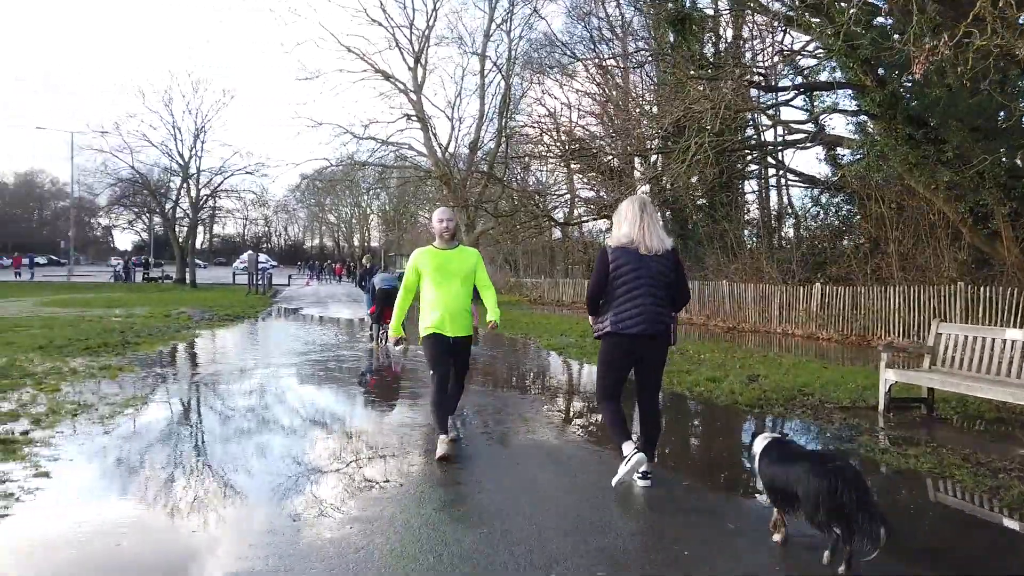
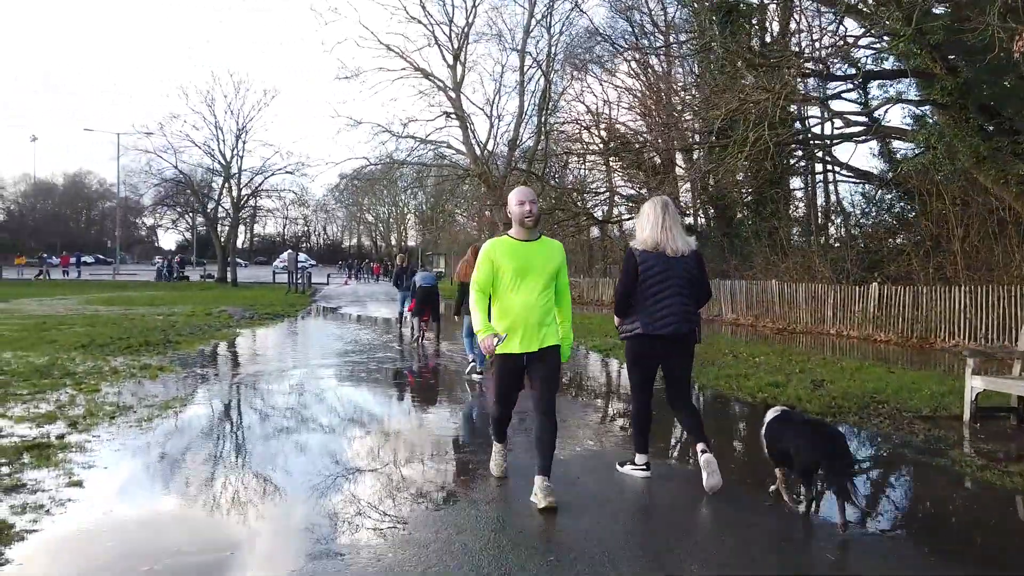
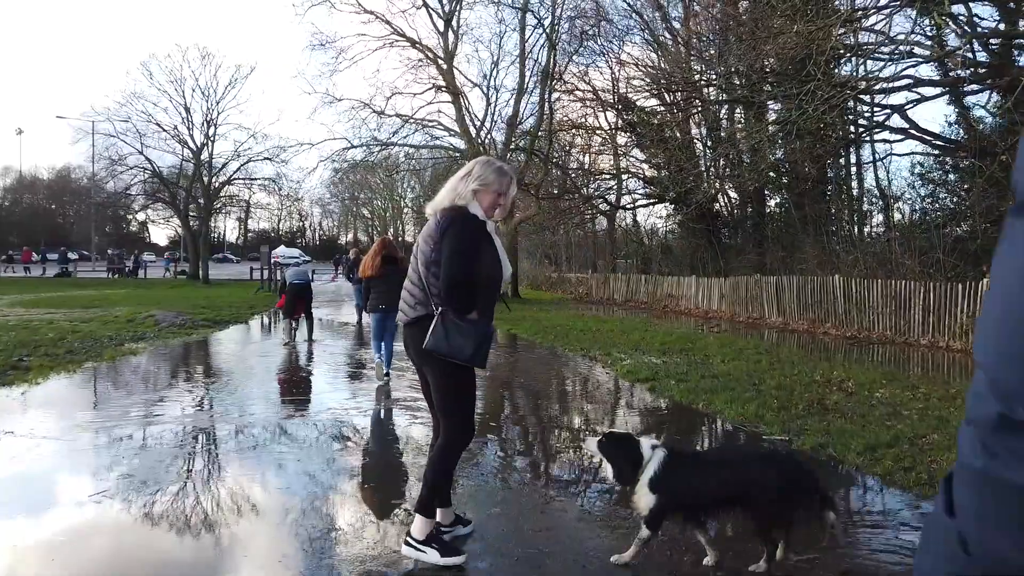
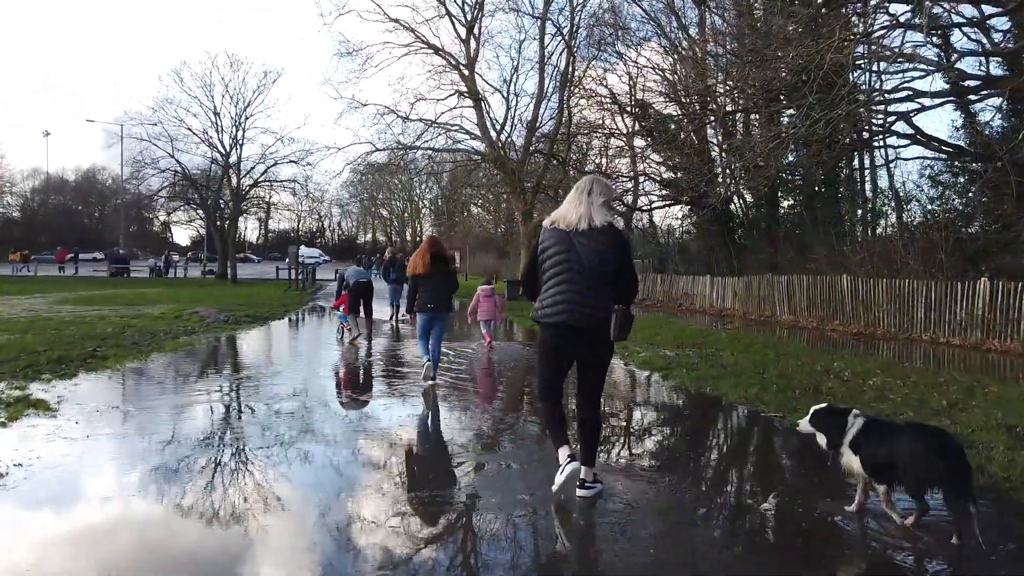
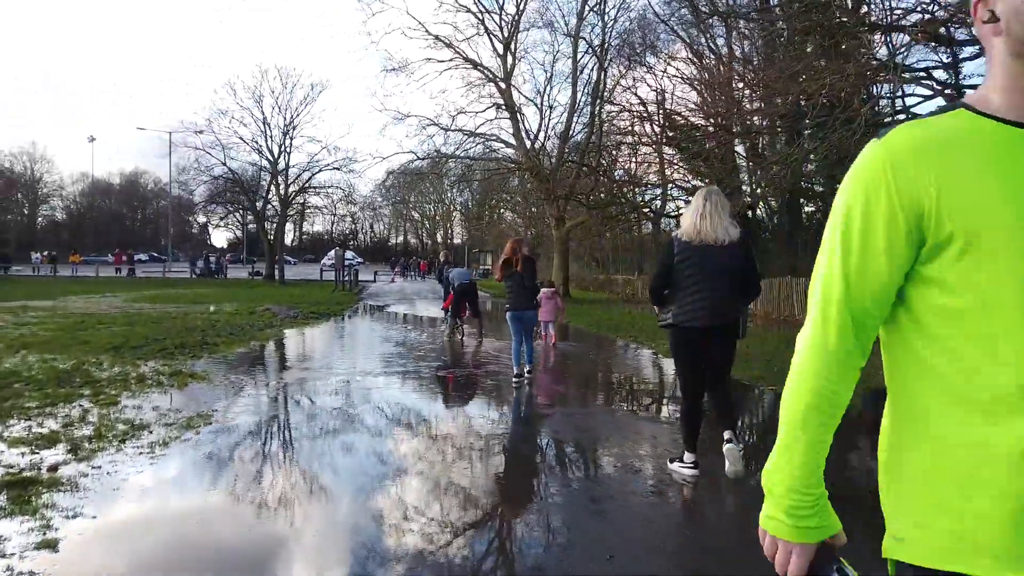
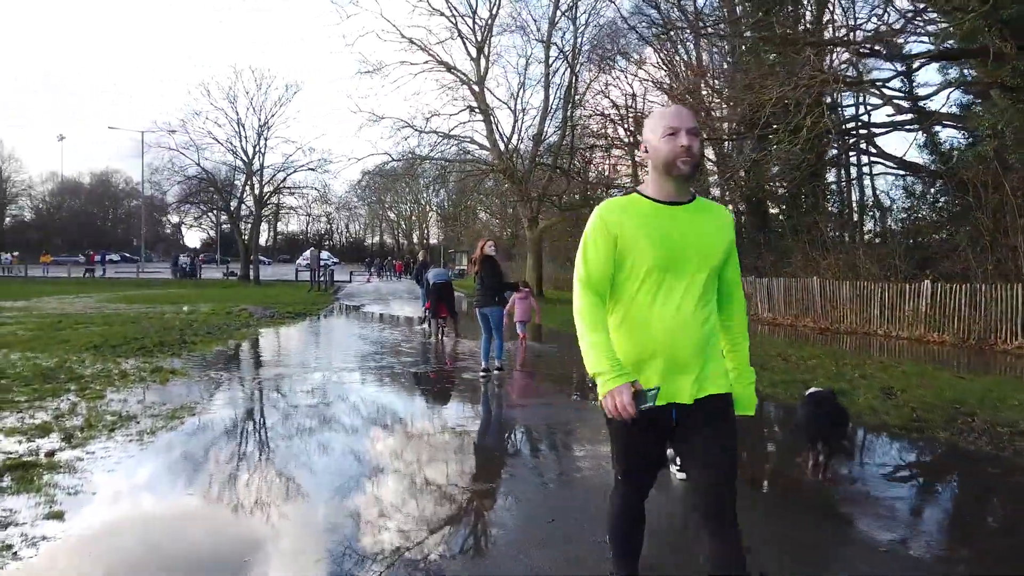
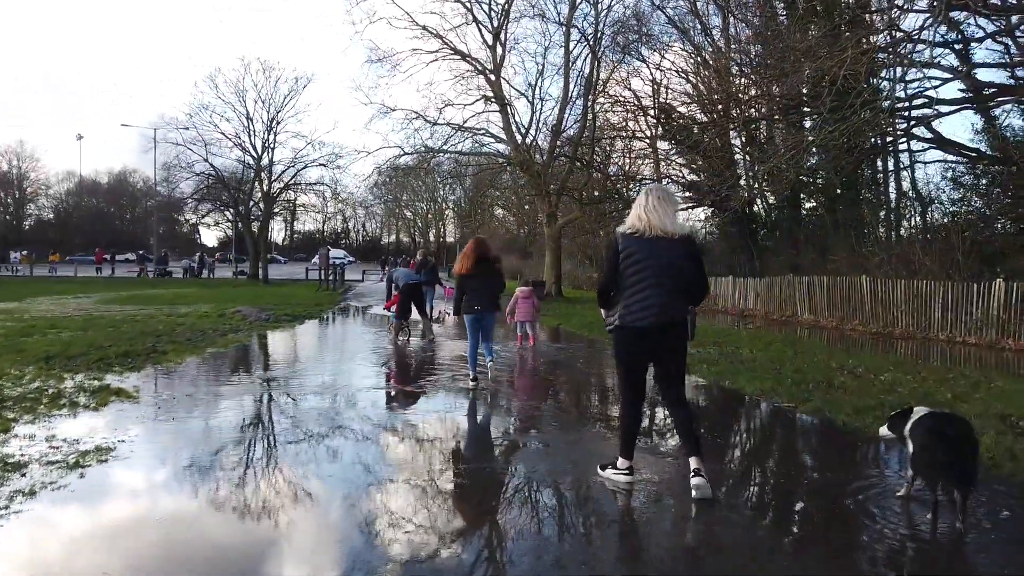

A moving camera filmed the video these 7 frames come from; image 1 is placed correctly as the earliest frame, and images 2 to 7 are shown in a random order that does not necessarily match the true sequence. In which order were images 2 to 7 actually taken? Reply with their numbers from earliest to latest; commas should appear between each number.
2, 6, 5, 7, 4, 3
